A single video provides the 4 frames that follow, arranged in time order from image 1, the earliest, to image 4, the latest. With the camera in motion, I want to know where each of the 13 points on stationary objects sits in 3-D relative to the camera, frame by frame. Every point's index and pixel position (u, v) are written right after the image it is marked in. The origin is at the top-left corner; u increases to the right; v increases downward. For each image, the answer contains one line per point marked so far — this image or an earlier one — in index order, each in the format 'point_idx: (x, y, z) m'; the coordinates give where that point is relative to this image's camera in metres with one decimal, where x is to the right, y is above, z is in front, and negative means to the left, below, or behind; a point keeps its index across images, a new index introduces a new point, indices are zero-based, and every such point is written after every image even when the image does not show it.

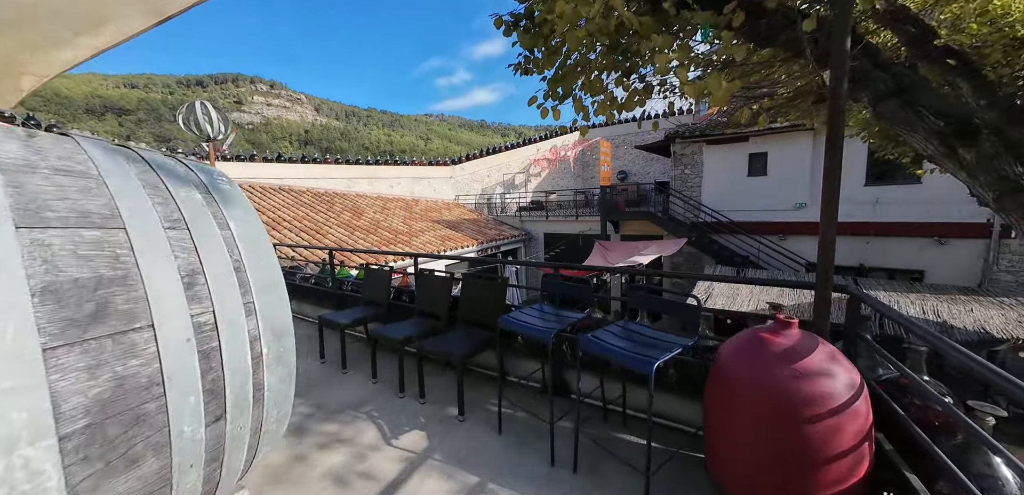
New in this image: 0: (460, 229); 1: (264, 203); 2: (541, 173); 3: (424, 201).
0: (-1.5, +0.6, +11.3) m
1: (-6.7, +1.2, +10.1) m
2: (+1.3, +3.2, +16.2) m
3: (-3.3, +1.8, +14.2) m
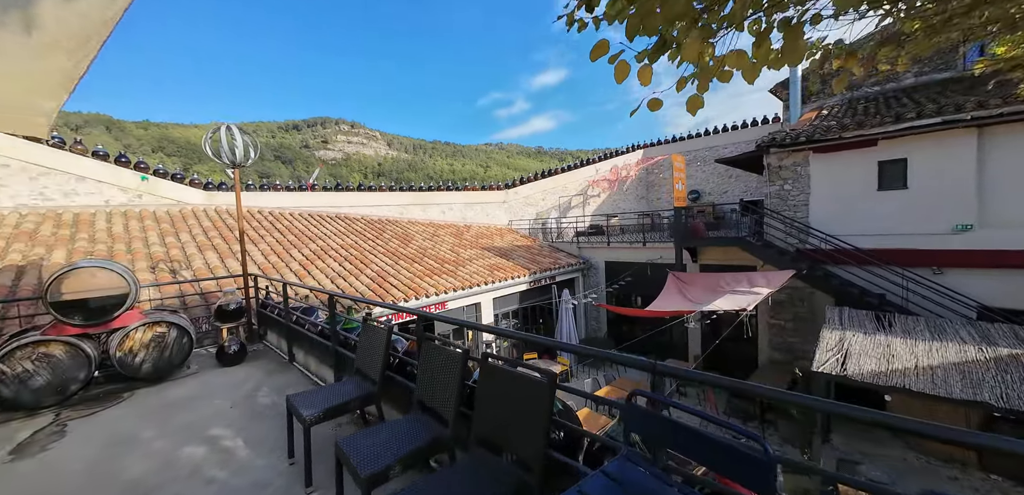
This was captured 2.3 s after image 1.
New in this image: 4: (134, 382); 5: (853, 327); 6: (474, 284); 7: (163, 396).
0: (0.0, -0.2, +10.4) m
1: (-5.3, +0.4, +10.1) m
2: (+3.6, +2.1, +15.0) m
3: (-1.3, +0.7, +13.6) m
4: (-3.9, -1.4, +3.8) m
5: (+4.3, -1.0, +4.7) m
6: (-0.8, -0.8, +8.0) m
7: (-3.3, -1.4, +3.6) m
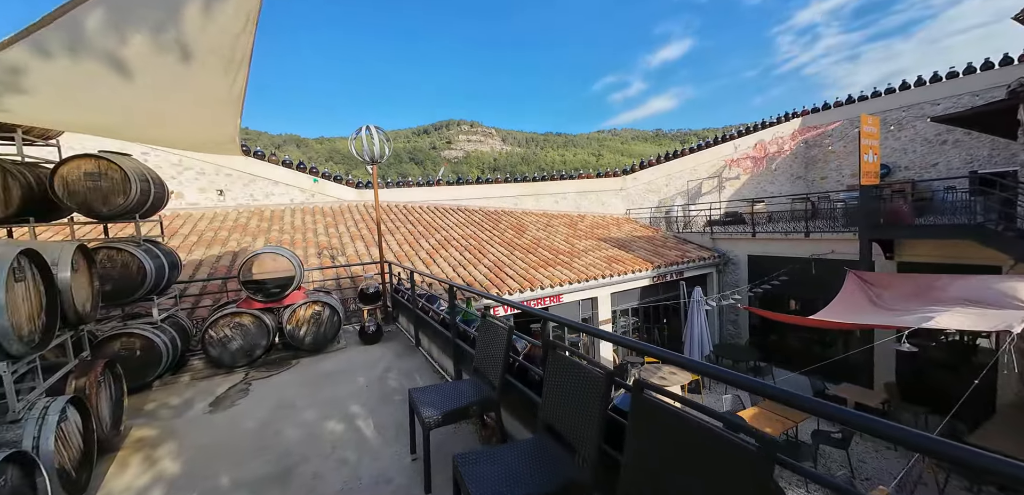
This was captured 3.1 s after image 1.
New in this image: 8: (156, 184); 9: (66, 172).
0: (+3.1, 0.0, +9.6) m
1: (-2.0, +0.7, +10.8) m
2: (+7.9, +2.4, +12.9) m
3: (+2.8, +1.1, +13.0) m
4: (-2.6, -1.3, +4.5) m
5: (+5.5, -1.0, +2.9) m
6: (+1.6, -0.6, +7.5) m
7: (-2.1, -1.3, +4.0) m
8: (-3.9, +0.7, +4.1) m
9: (-4.2, +0.7, +3.5) m
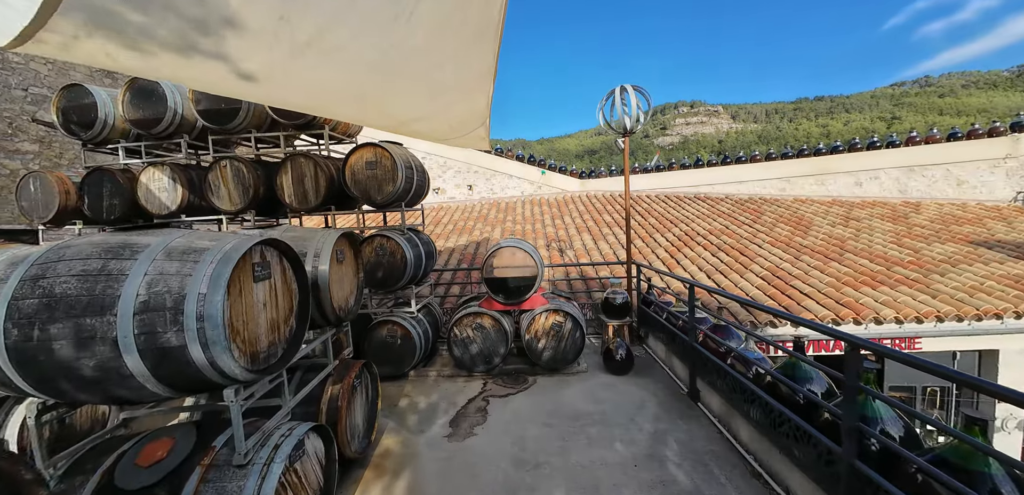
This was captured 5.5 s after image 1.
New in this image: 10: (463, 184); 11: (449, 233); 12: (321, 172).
0: (+7.7, -0.2, +5.2) m
1: (+4.0, +0.8, +8.8) m
2: (+13.6, +2.0, +5.4) m
3: (+9.3, +0.9, +8.2) m
4: (+0.2, -1.2, +3.8) m
5: (+6.4, -1.3, -1.8) m
6: (+5.4, -0.7, +4.2) m
7: (+0.4, -1.3, +3.2) m
8: (-1.0, +0.8, +4.1) m
9: (-1.6, +0.8, +3.7) m
10: (-1.5, +1.9, +11.2) m
11: (-1.5, +0.3, +8.5) m
12: (-1.9, +0.8, +3.7) m
